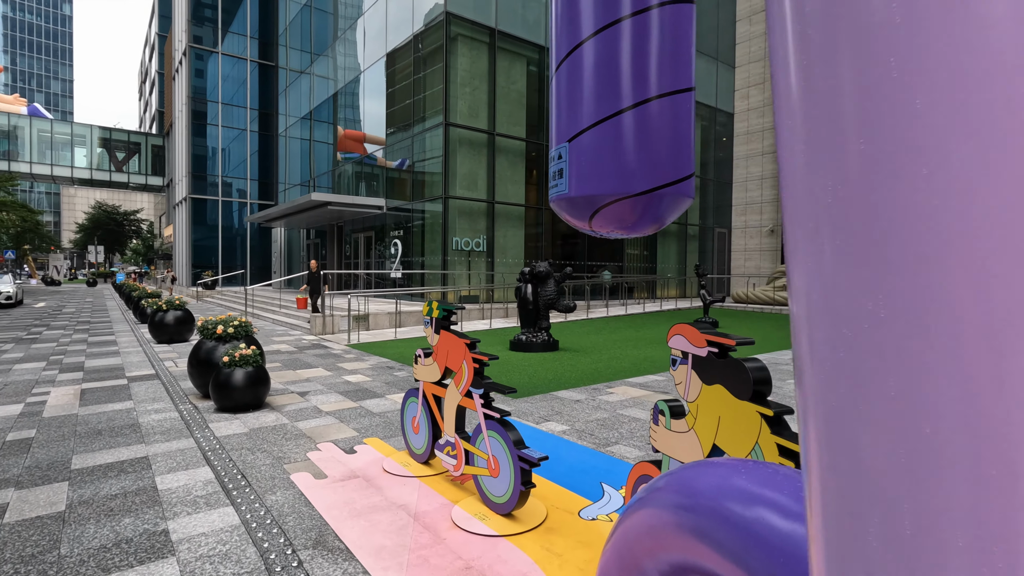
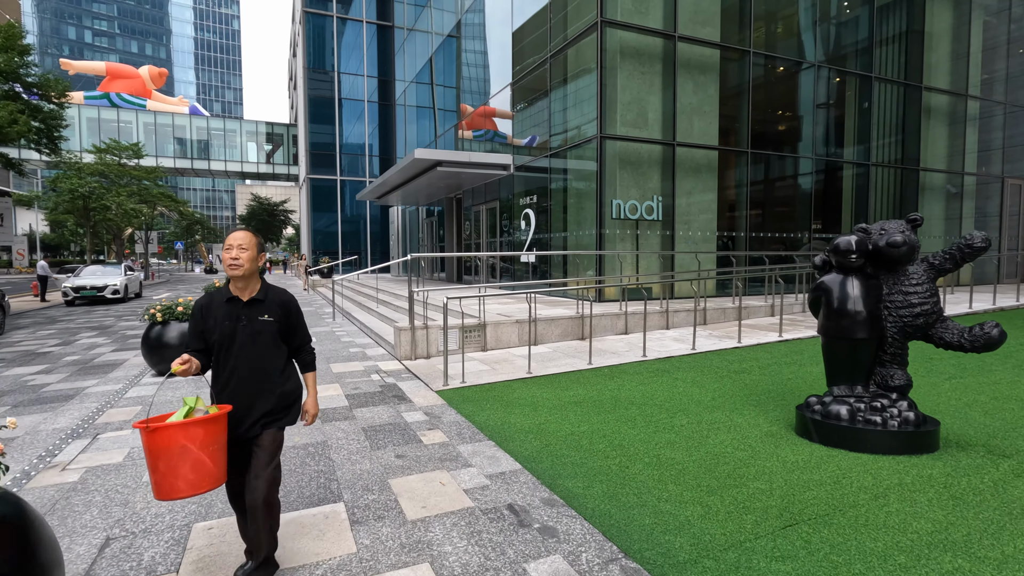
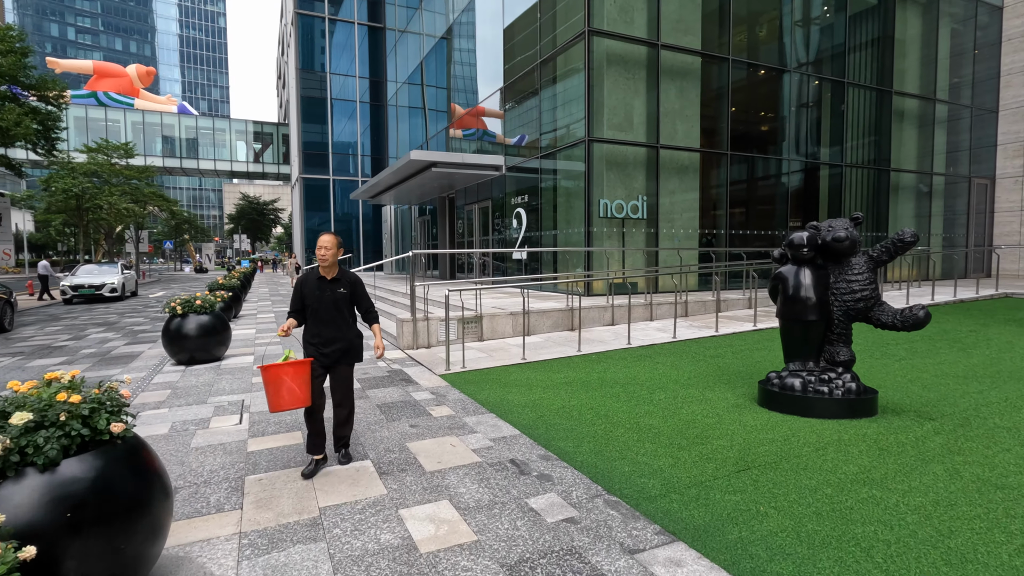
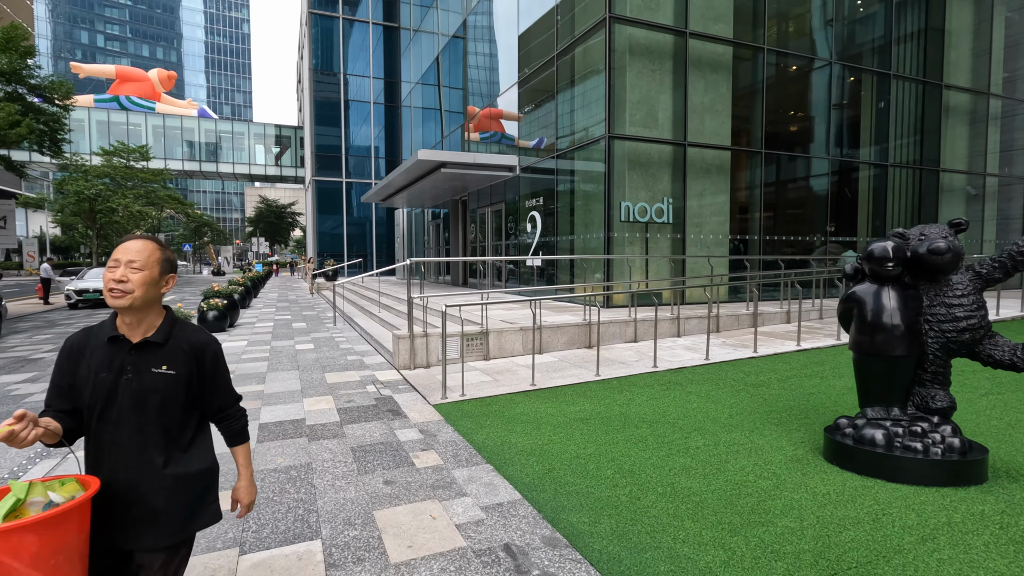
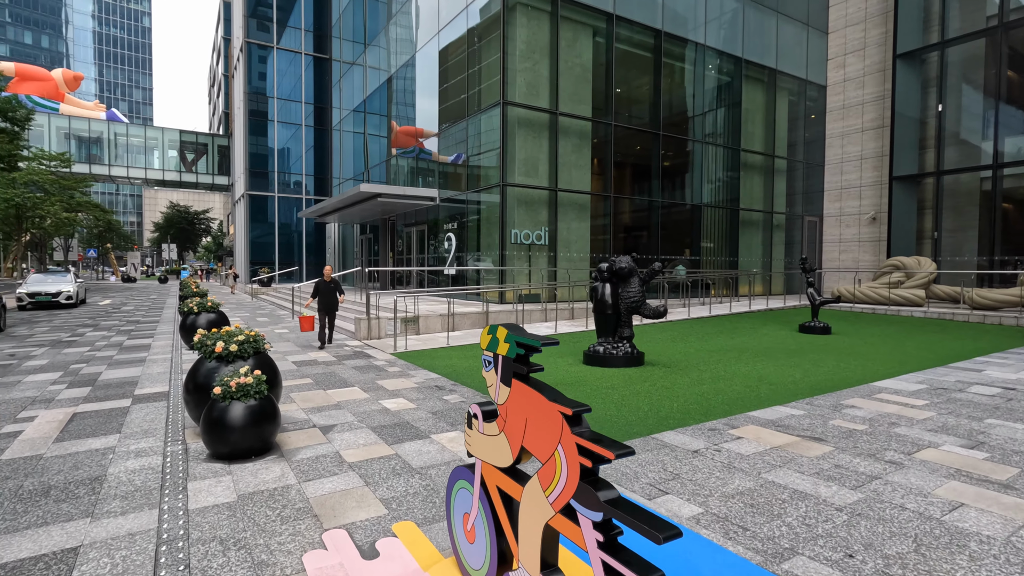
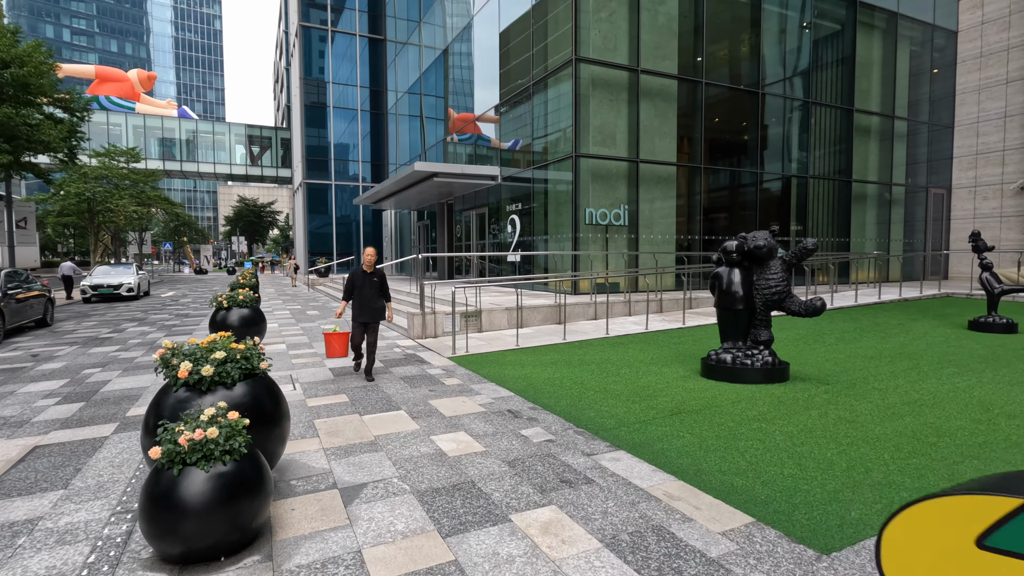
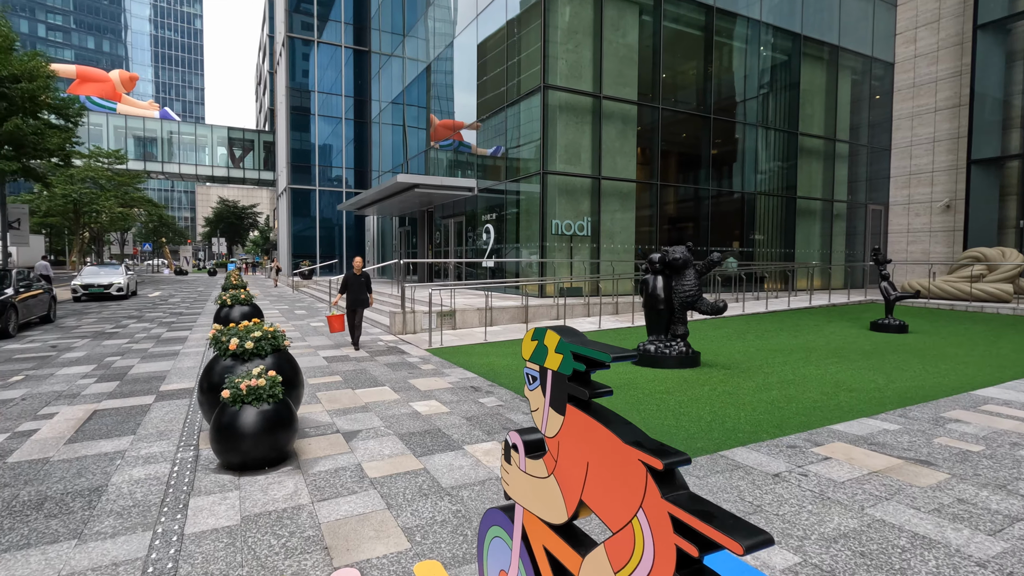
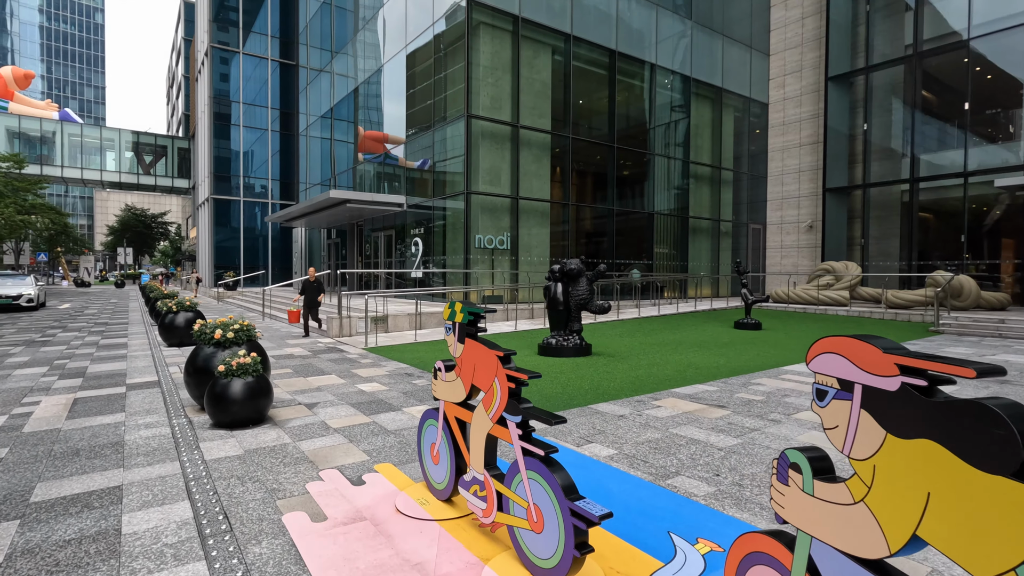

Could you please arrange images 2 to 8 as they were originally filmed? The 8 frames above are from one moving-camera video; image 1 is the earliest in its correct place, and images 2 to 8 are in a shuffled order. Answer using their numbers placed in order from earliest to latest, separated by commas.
8, 5, 7, 6, 3, 2, 4
